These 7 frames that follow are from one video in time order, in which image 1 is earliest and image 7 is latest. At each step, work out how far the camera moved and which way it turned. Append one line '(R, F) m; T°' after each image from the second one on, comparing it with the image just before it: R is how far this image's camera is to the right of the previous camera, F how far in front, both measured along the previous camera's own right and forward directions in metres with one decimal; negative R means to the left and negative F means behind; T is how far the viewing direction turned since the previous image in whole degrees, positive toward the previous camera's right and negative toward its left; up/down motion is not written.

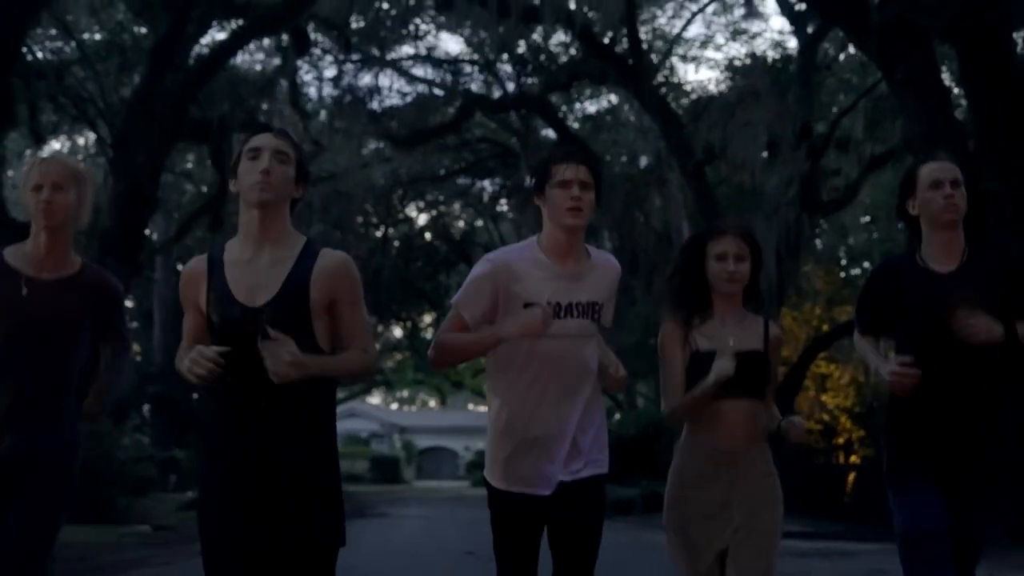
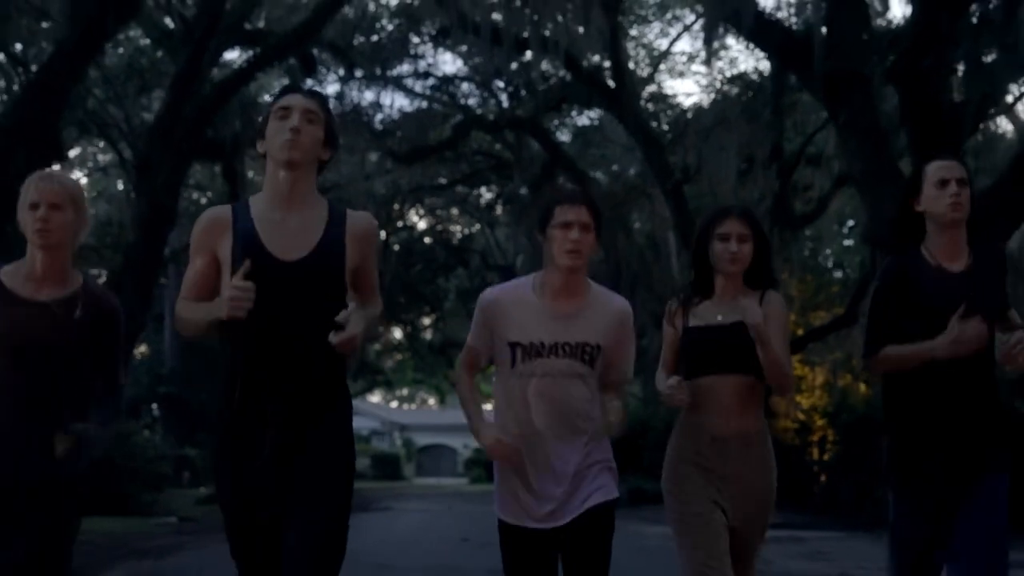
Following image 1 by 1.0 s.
(+0.1, -1.4) m; 0°
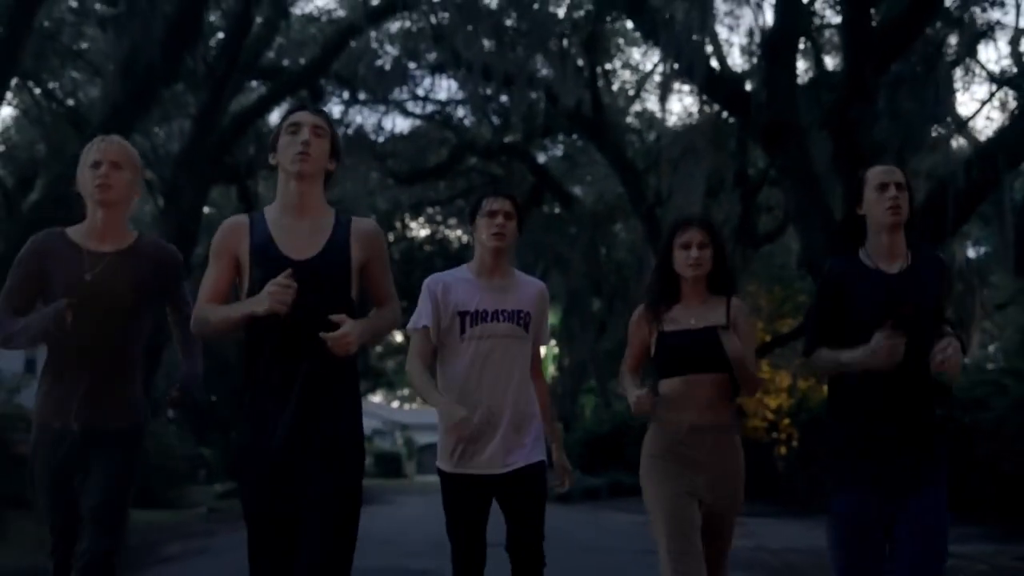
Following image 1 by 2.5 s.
(+0.1, -2.0) m; 0°
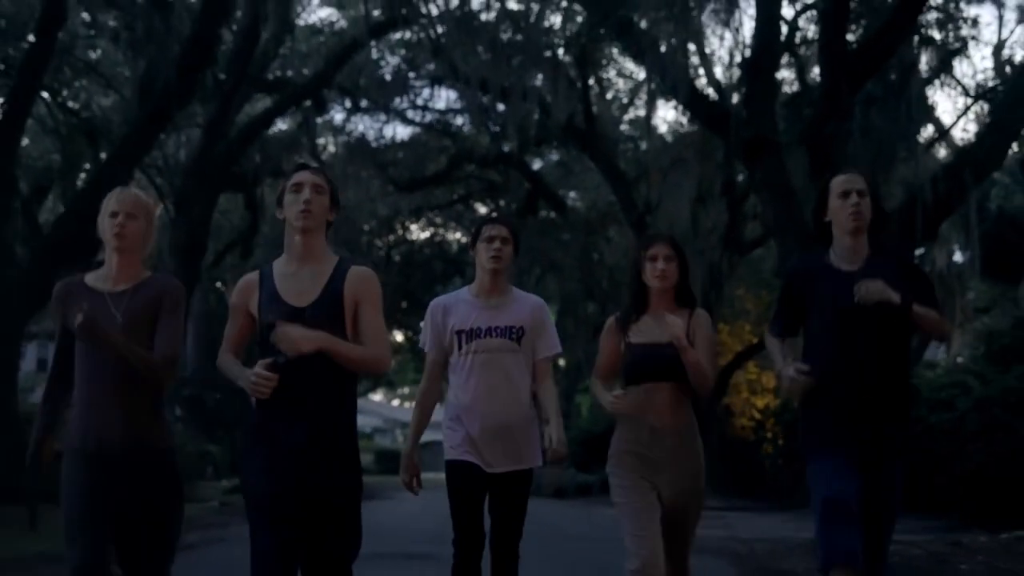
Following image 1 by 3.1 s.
(+0.1, -0.9) m; 0°
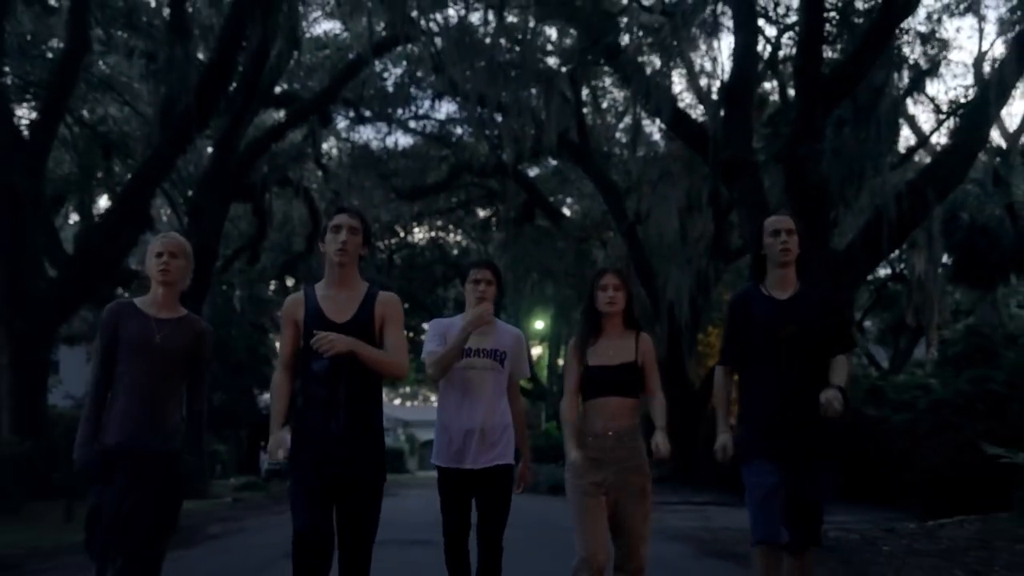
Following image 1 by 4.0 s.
(+0.1, -1.1) m; 0°
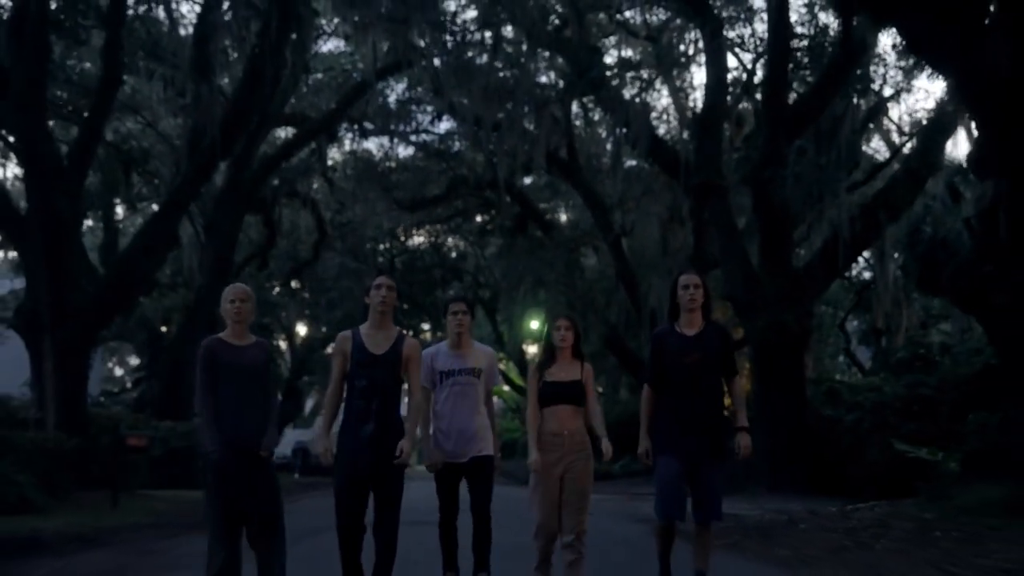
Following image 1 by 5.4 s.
(+0.1, -1.8) m; 0°
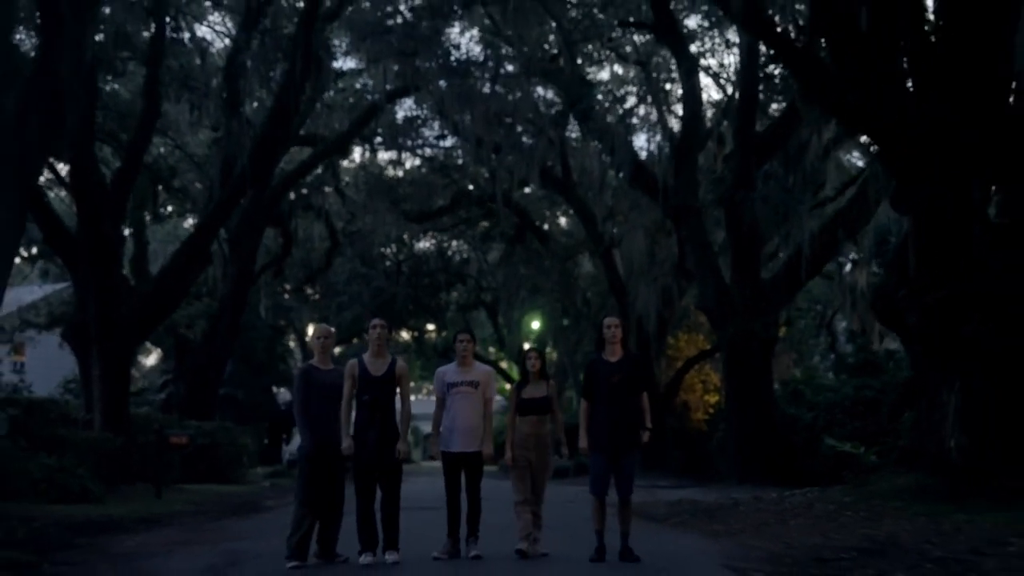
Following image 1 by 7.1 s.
(+0.1, -2.0) m; 0°
